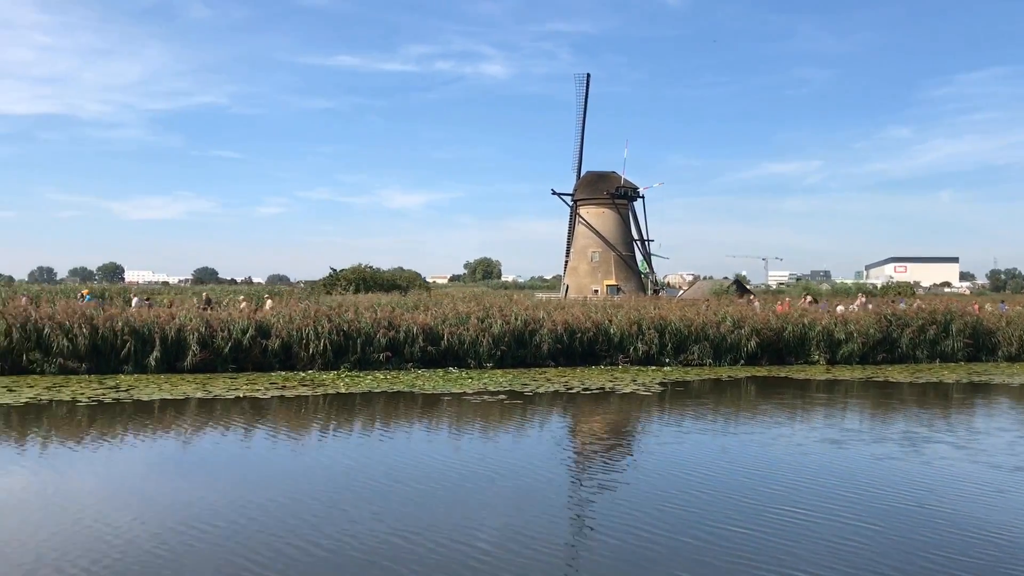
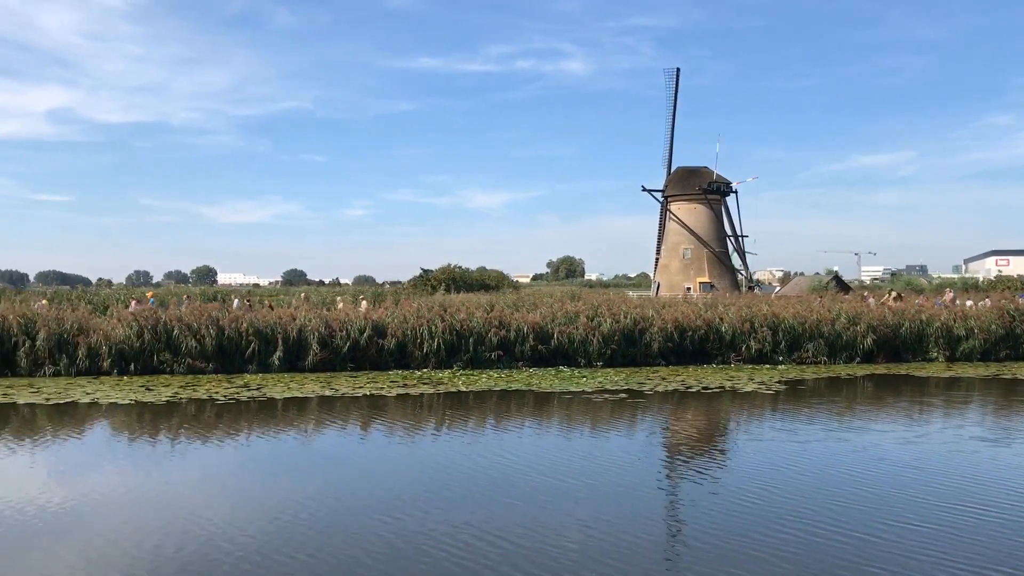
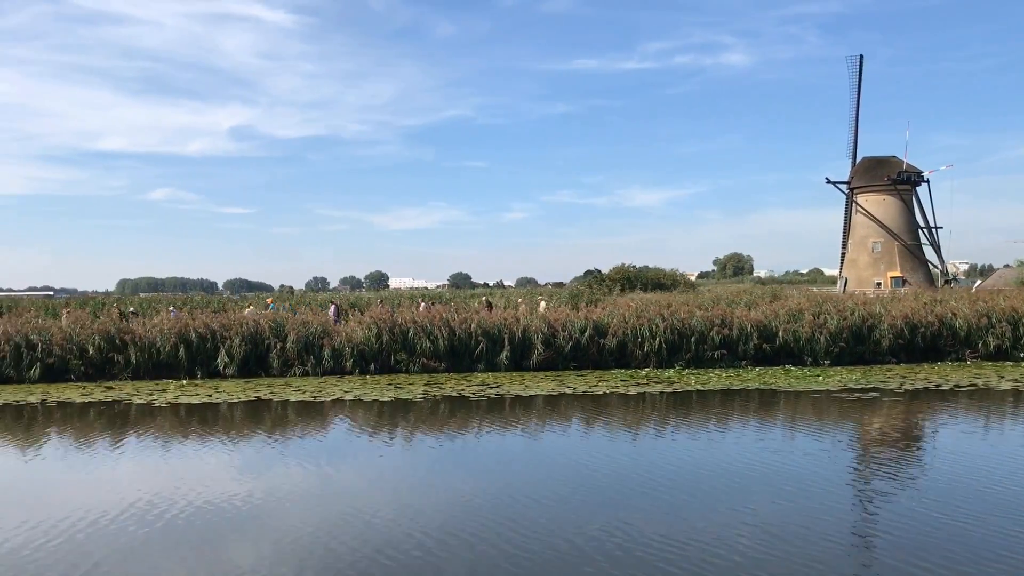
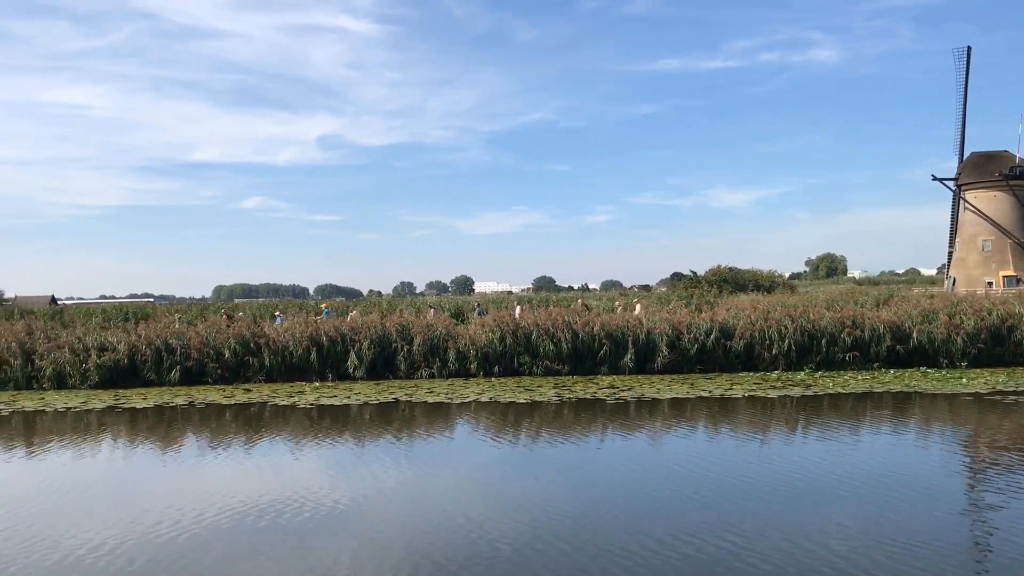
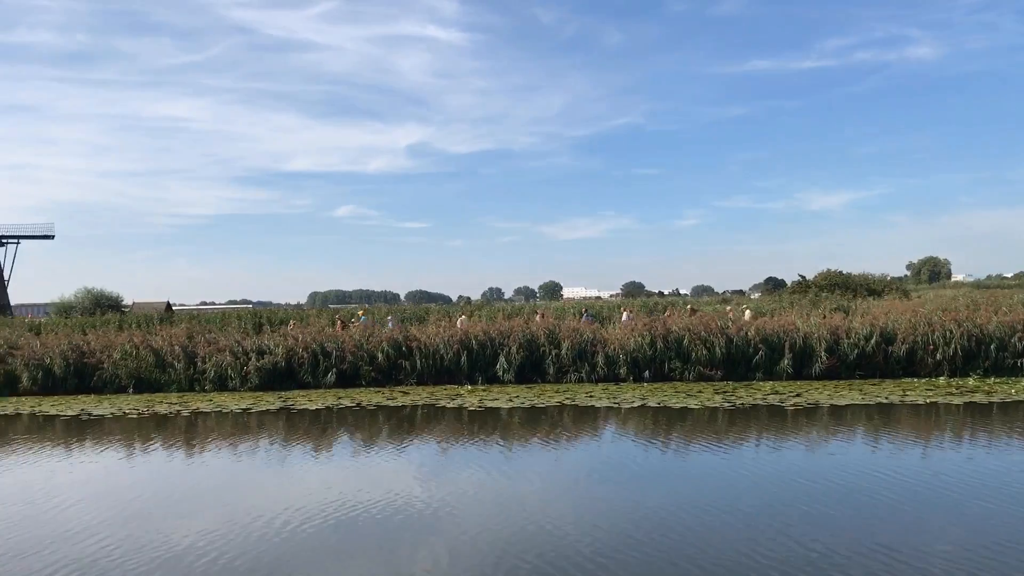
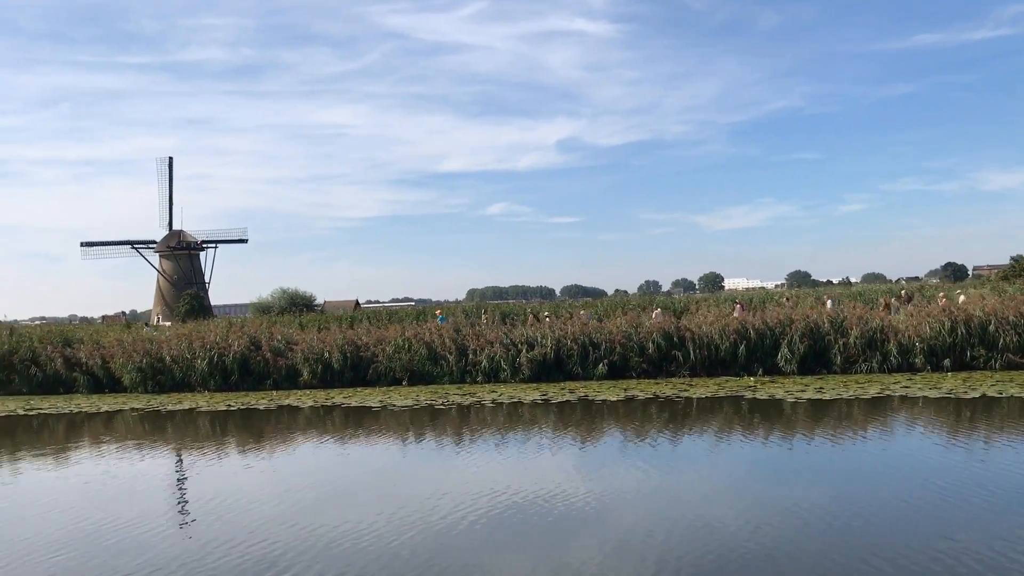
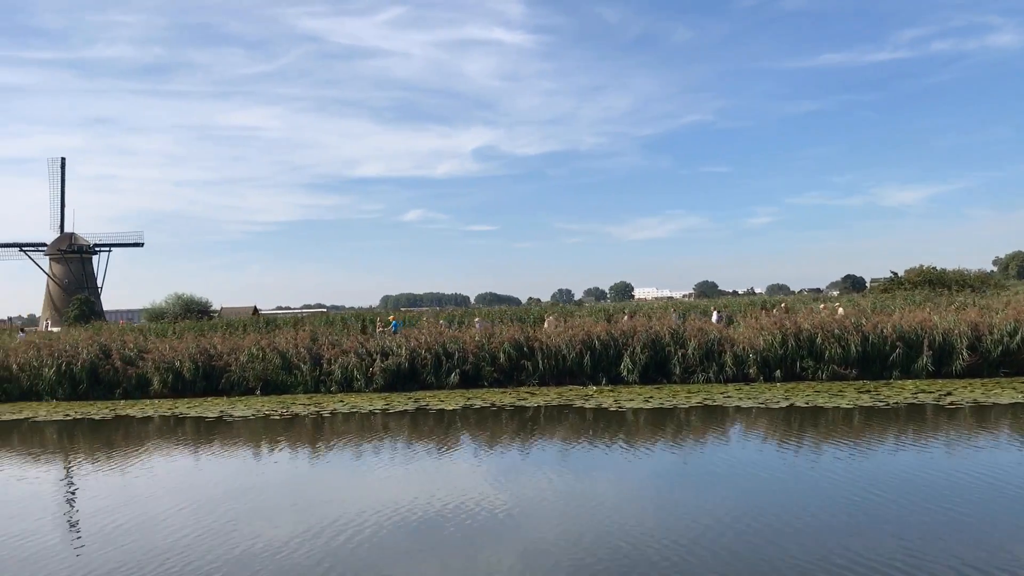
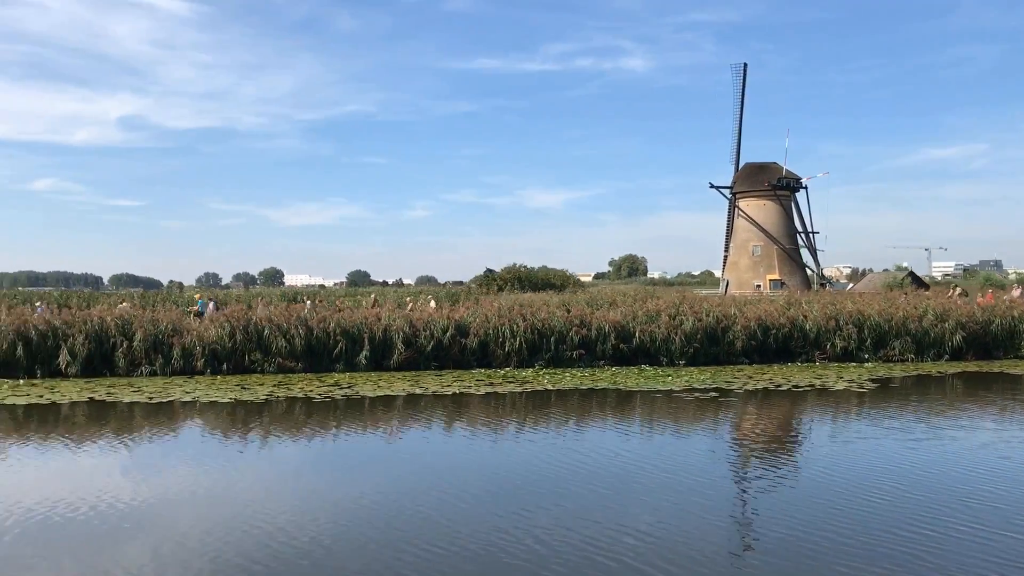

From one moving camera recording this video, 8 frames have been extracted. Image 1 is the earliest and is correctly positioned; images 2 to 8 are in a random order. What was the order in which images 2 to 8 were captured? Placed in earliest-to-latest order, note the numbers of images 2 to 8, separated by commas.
2, 8, 3, 4, 5, 7, 6
